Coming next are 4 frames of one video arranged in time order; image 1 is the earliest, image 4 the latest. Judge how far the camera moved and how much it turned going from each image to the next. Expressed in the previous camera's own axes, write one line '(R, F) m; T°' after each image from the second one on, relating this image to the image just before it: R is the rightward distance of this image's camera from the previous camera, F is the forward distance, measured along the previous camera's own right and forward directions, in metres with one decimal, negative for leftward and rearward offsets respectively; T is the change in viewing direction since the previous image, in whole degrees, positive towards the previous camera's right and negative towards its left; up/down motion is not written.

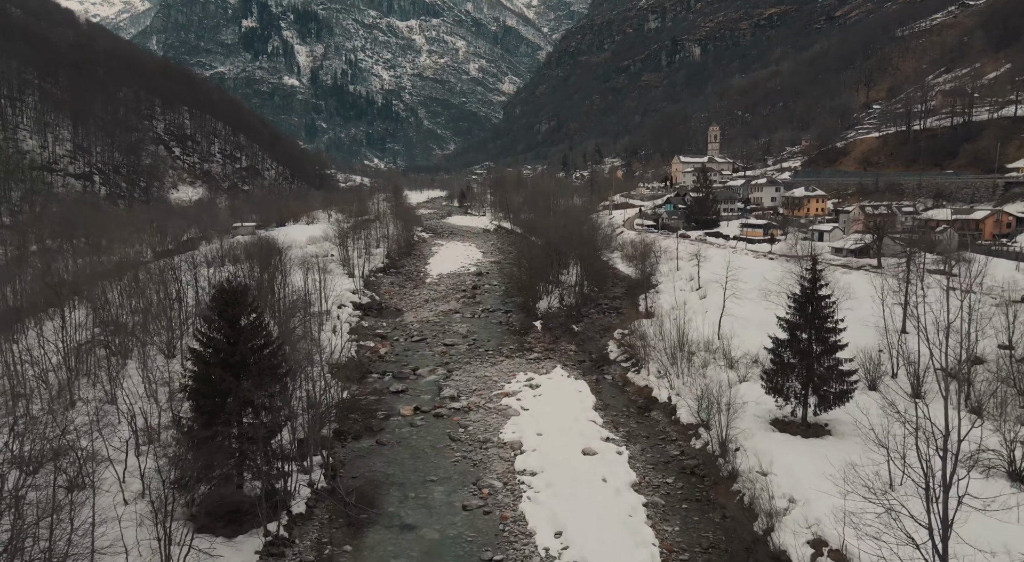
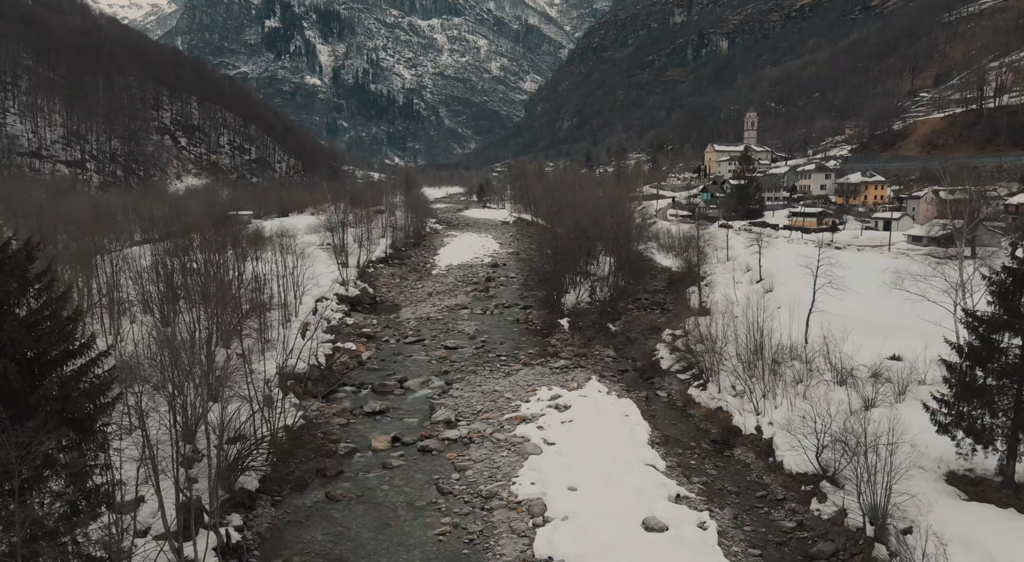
(0.0, +8.3) m; -2°
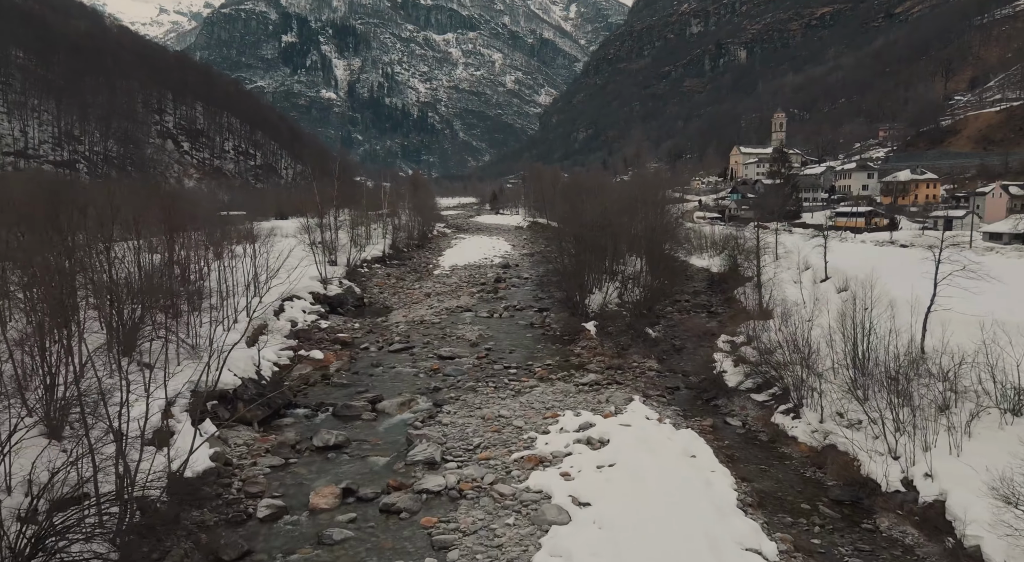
(0.0, +6.6) m; -1°
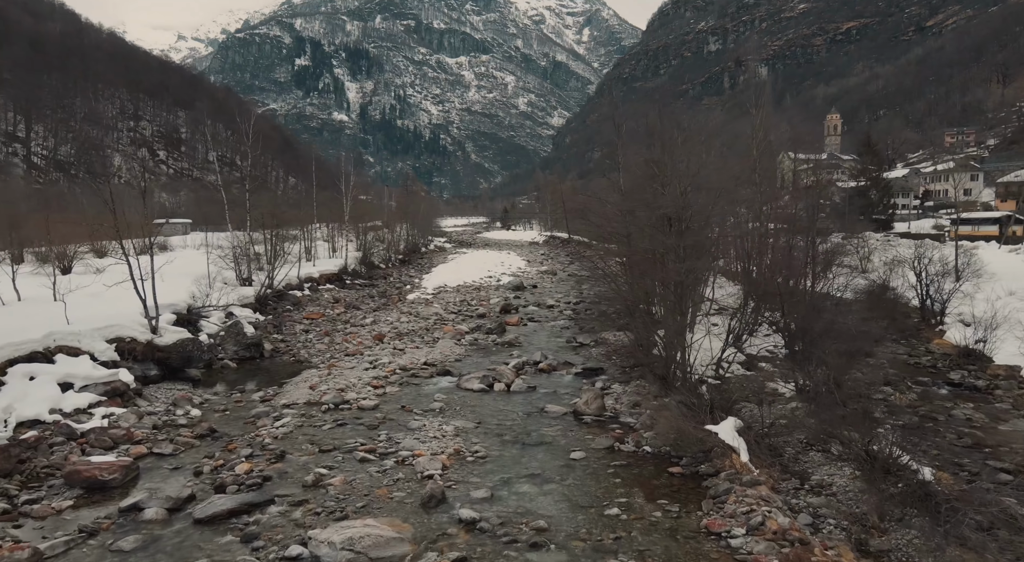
(-0.2, +15.9) m; -1°
